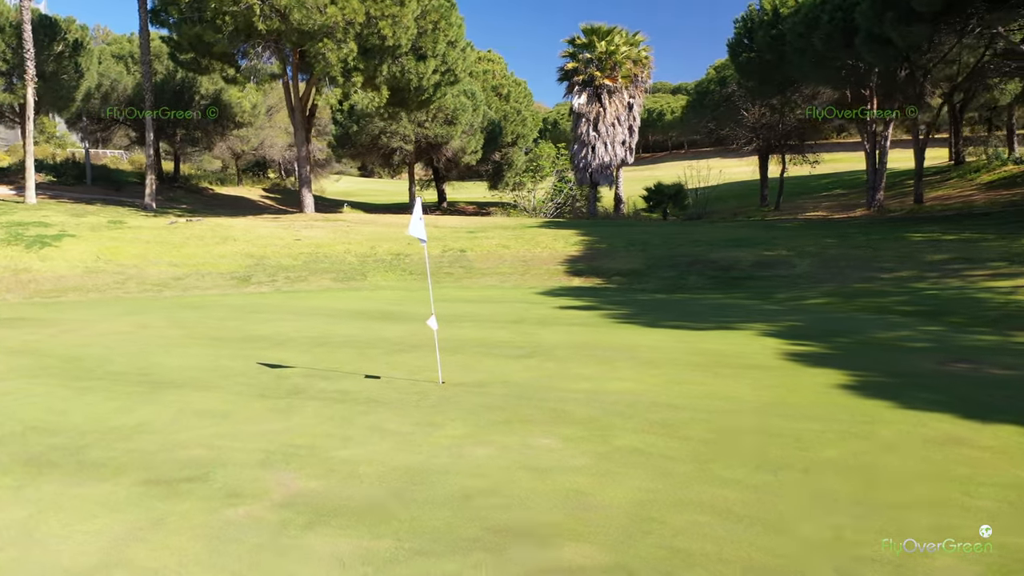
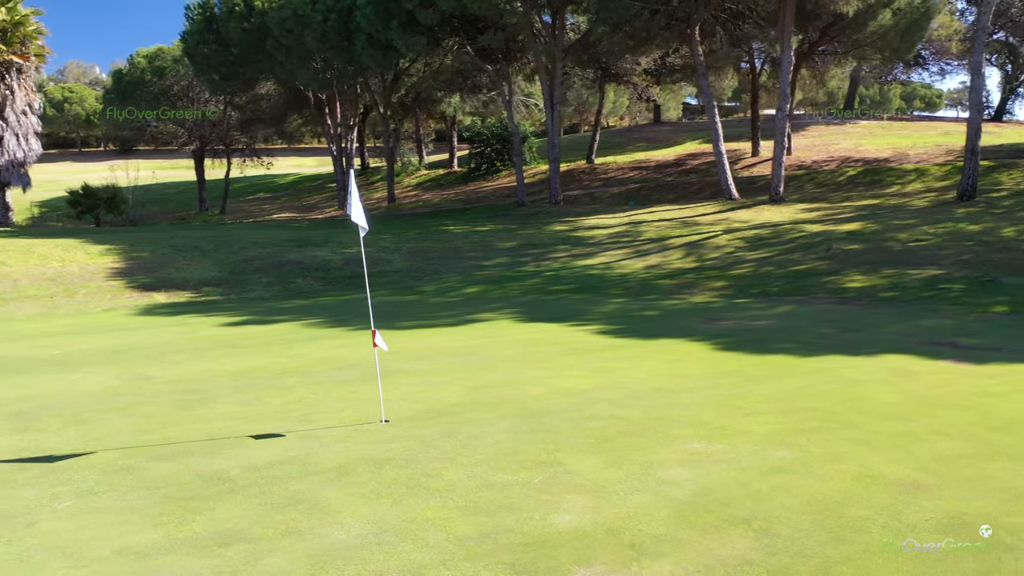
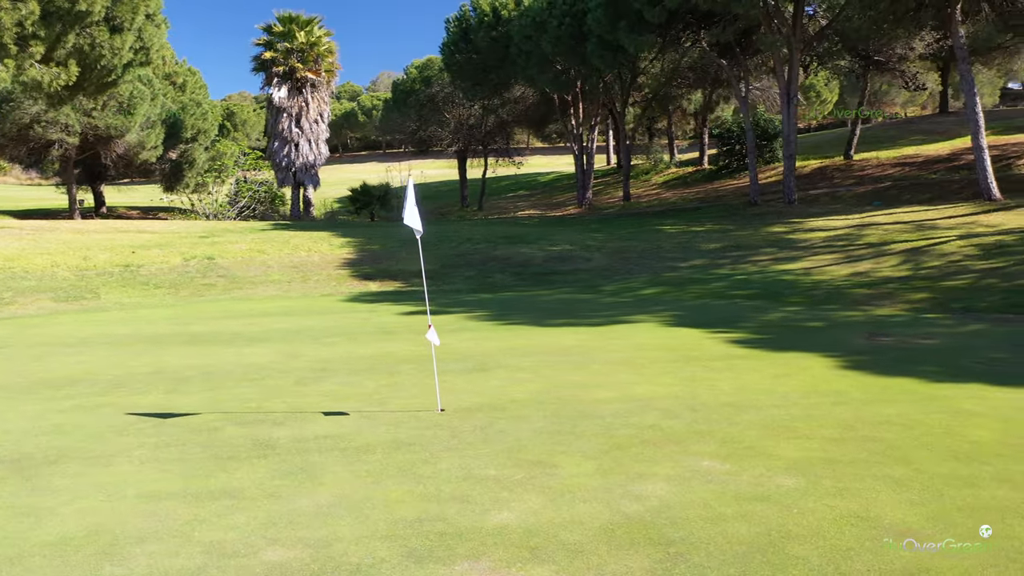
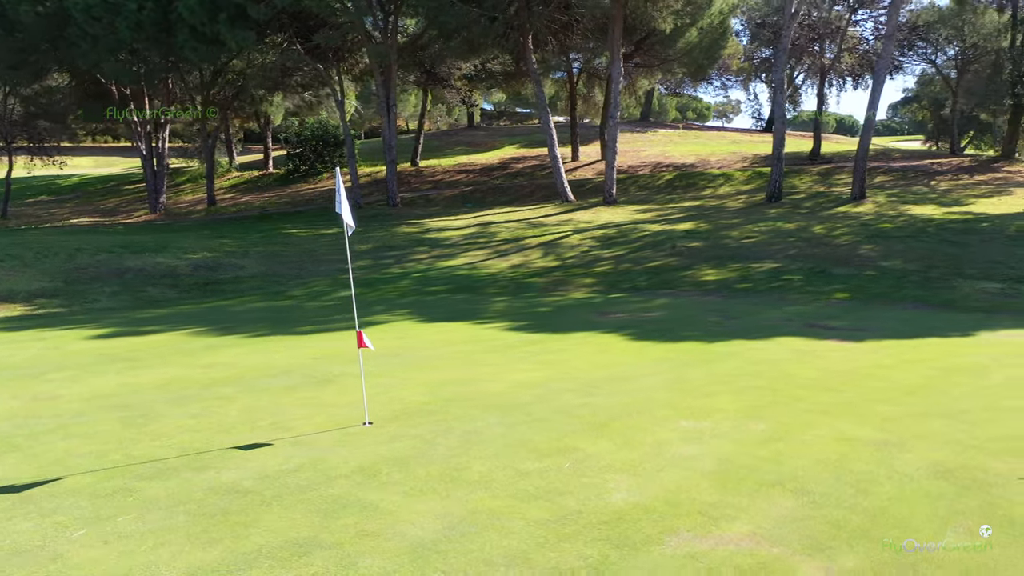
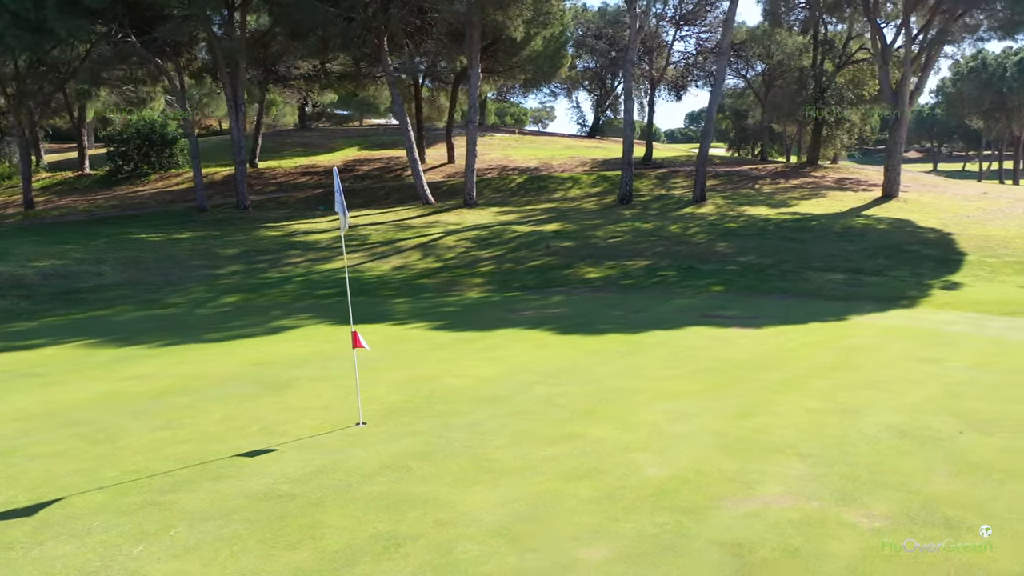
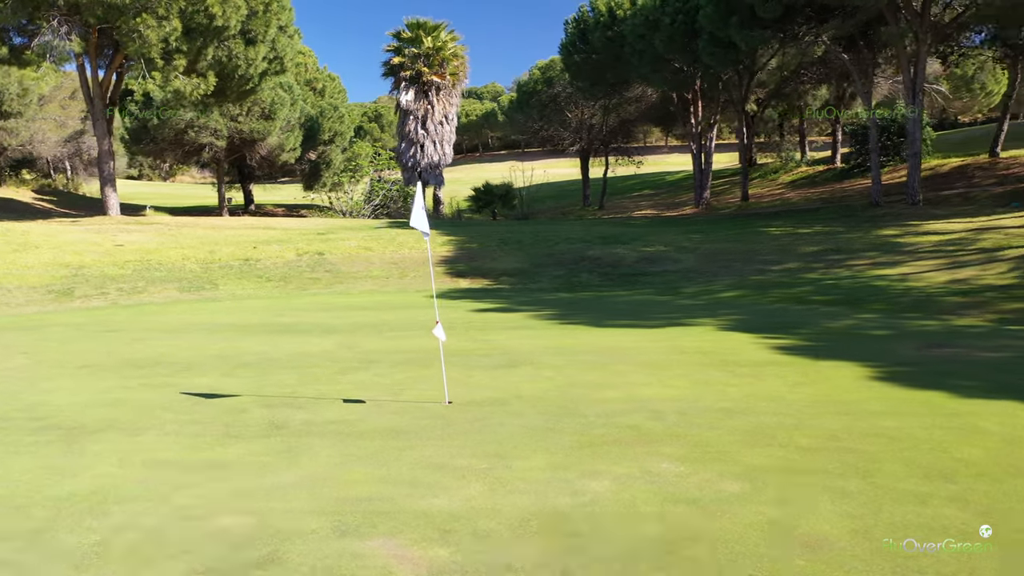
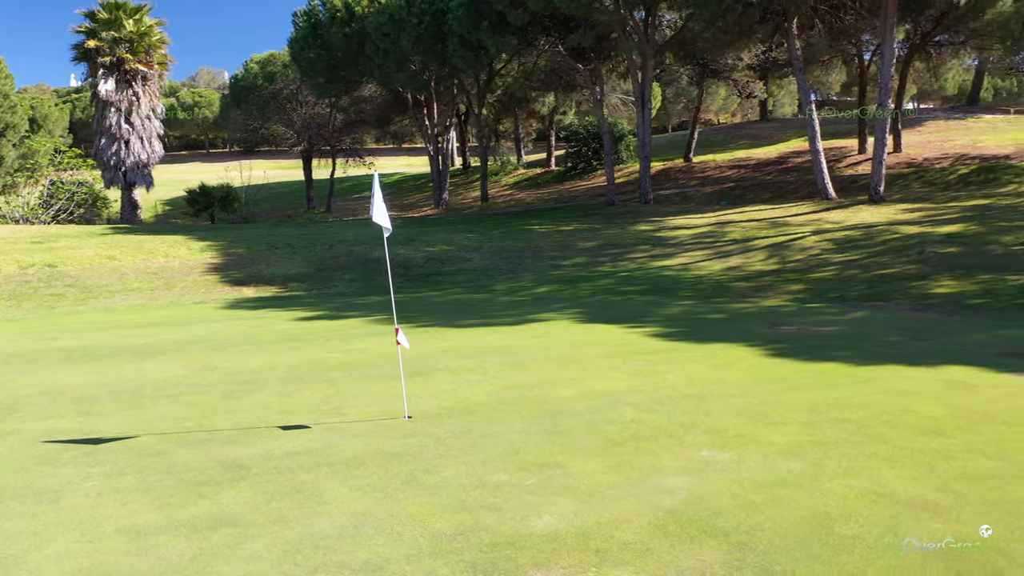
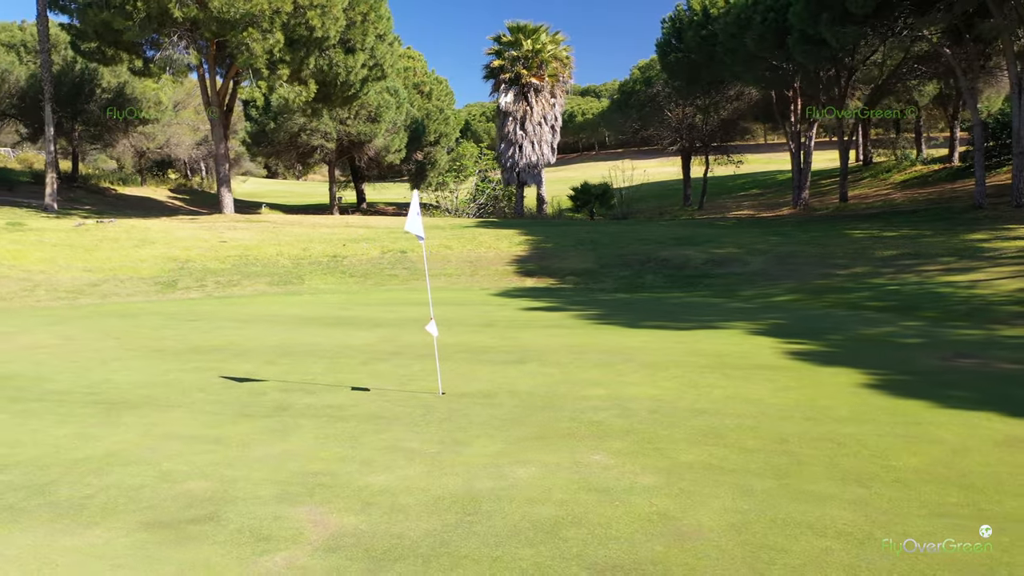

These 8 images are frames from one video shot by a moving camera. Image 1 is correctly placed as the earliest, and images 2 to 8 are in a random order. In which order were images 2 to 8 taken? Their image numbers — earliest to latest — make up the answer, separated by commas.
8, 6, 3, 7, 2, 4, 5
